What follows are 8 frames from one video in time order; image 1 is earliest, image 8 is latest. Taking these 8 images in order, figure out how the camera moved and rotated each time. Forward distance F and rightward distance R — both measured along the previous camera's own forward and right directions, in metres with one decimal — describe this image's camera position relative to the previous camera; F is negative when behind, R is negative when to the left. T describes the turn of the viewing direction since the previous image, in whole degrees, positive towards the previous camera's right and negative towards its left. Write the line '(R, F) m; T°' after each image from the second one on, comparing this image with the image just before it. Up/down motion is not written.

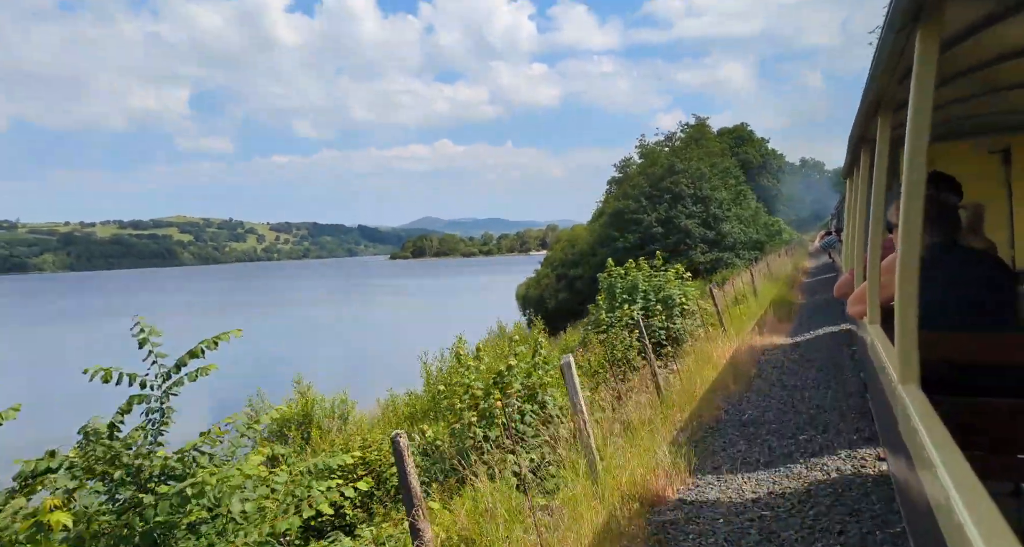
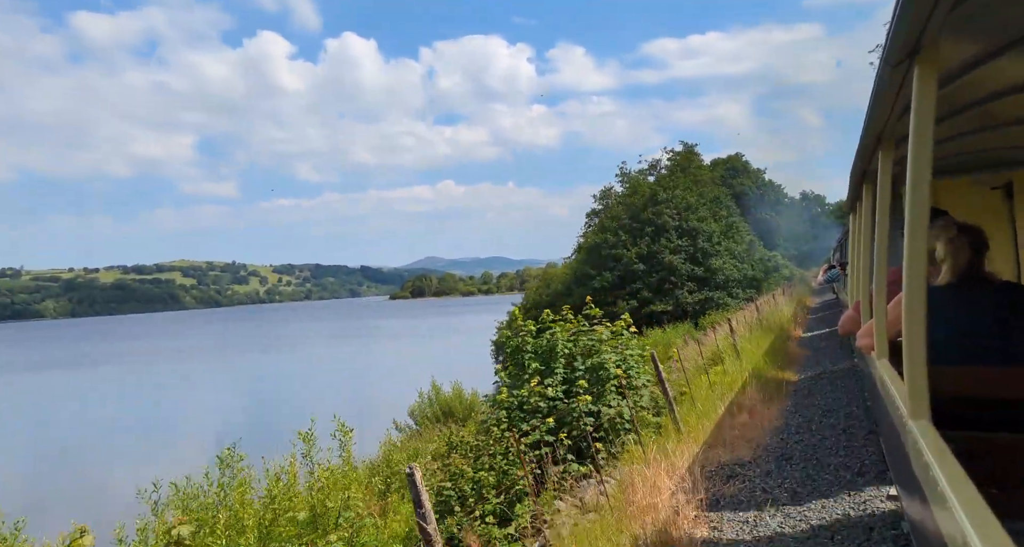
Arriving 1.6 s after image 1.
(+0.4, +1.1) m; 0°
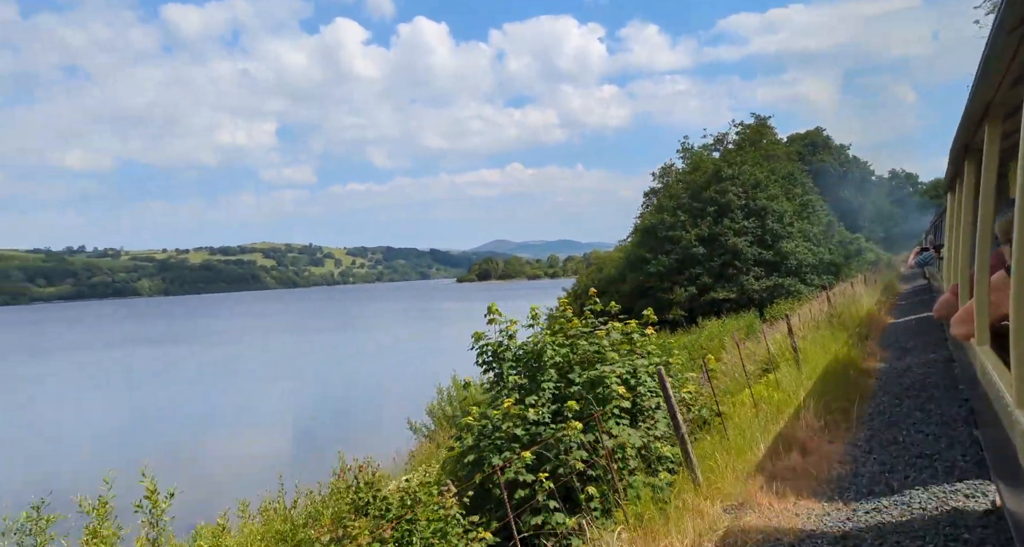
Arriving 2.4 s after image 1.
(+0.8, +2.6) m; -5°
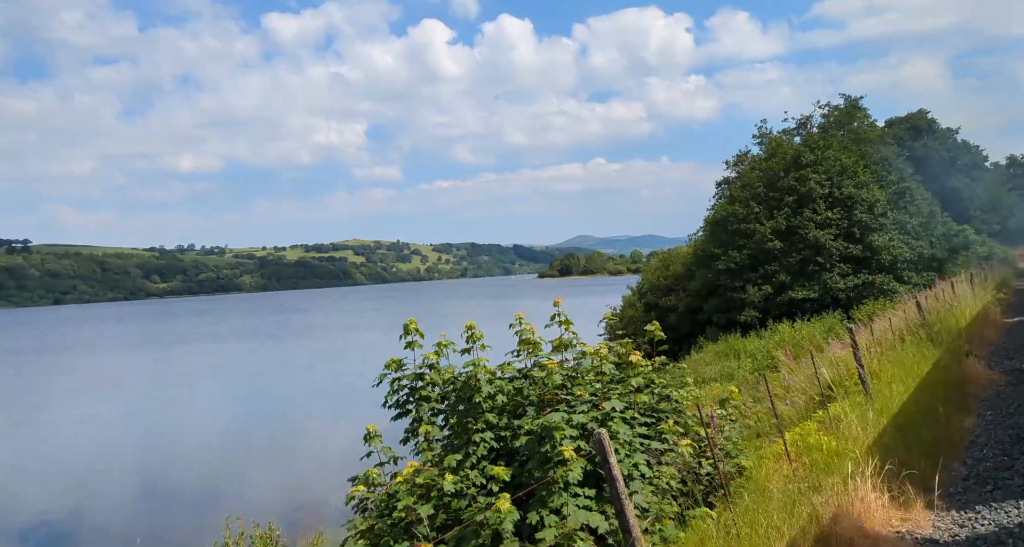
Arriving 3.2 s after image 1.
(+1.0, +2.5) m; -5°
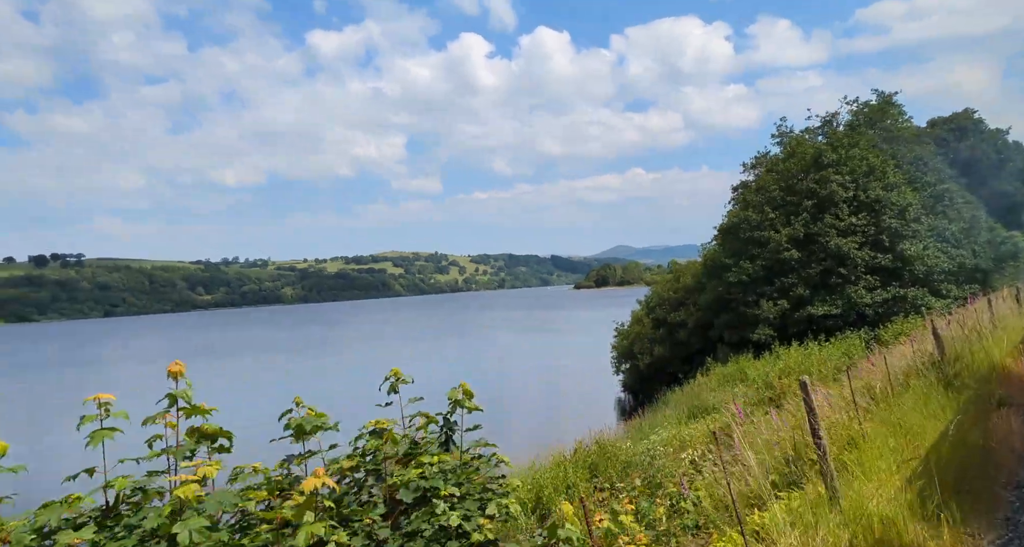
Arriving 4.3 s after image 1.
(+1.6, +2.8) m; -3°
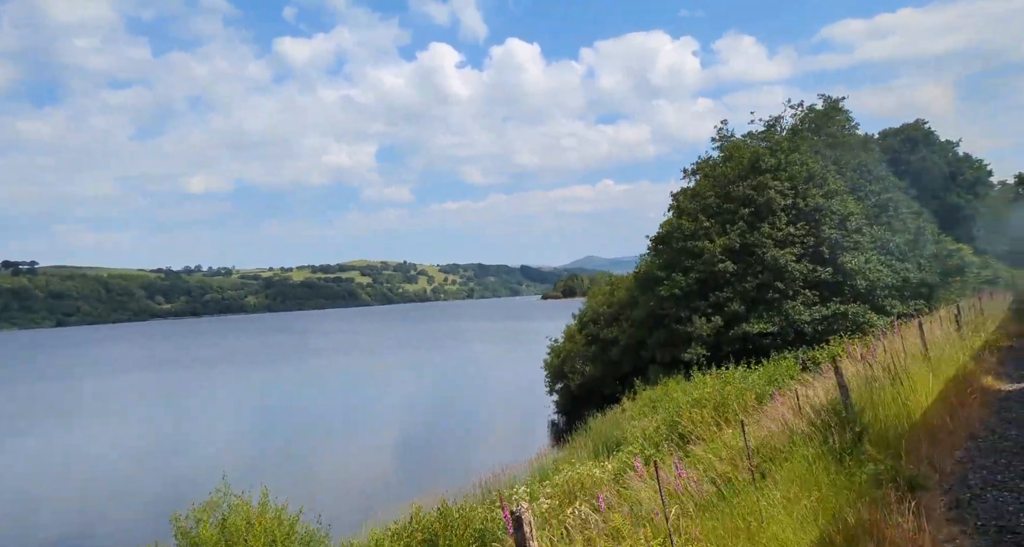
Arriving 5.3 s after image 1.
(+1.5, +2.1) m; +2°
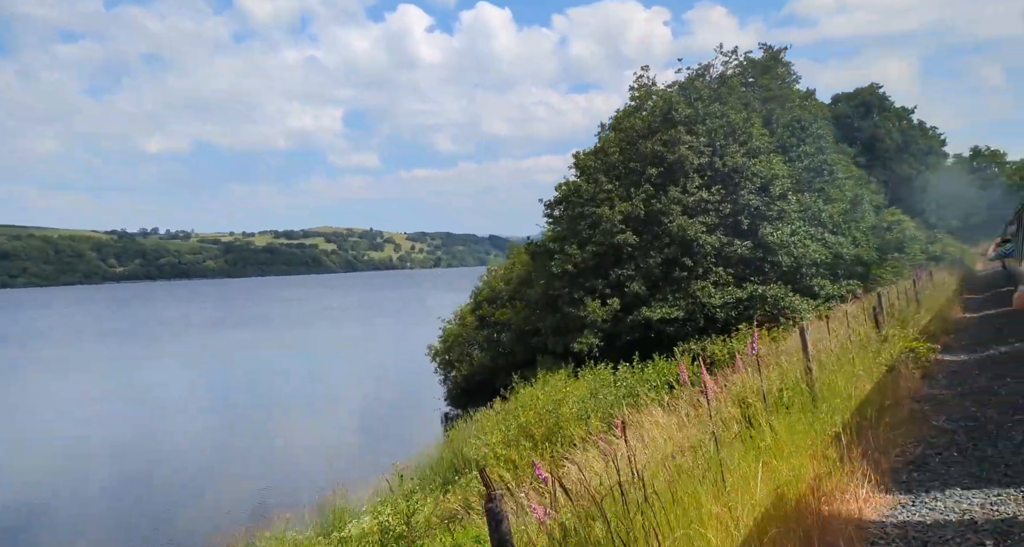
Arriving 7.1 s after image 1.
(+2.5, +4.1) m; +2°
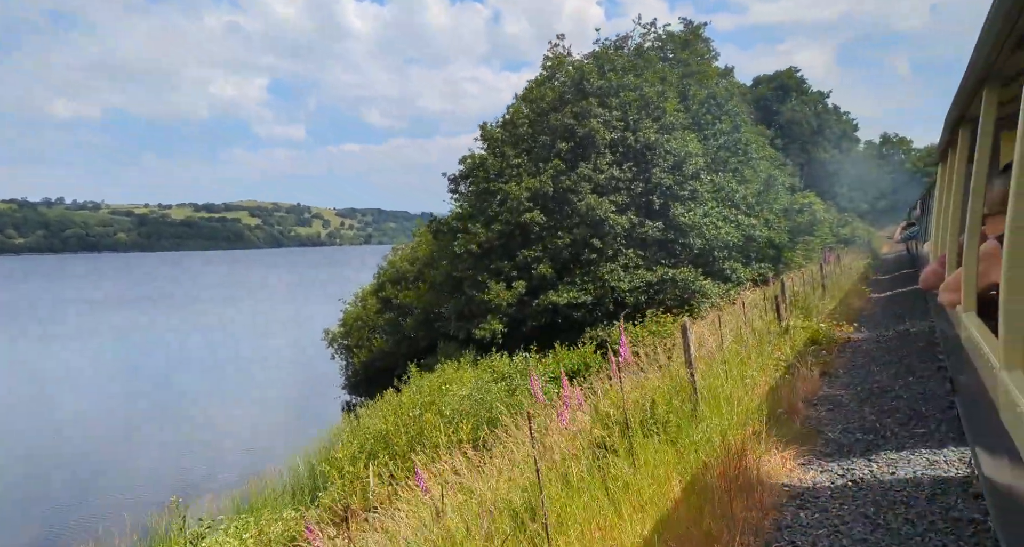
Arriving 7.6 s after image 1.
(+0.7, +1.2) m; +4°
